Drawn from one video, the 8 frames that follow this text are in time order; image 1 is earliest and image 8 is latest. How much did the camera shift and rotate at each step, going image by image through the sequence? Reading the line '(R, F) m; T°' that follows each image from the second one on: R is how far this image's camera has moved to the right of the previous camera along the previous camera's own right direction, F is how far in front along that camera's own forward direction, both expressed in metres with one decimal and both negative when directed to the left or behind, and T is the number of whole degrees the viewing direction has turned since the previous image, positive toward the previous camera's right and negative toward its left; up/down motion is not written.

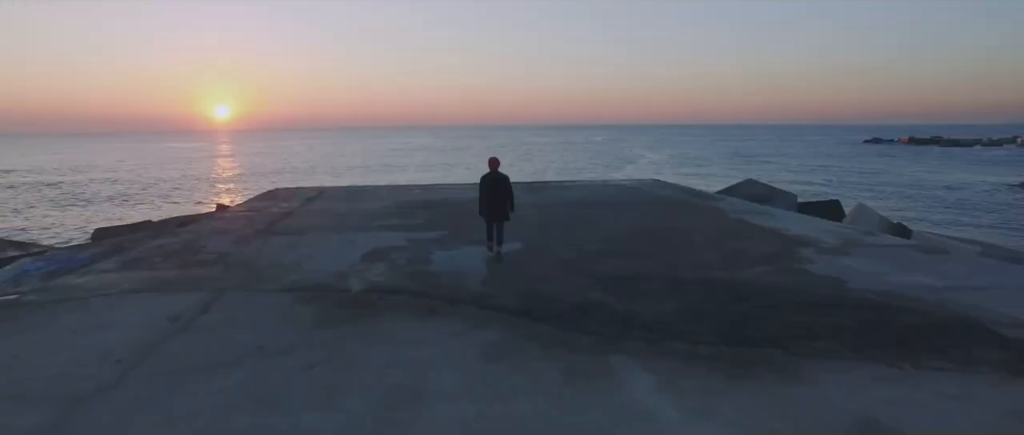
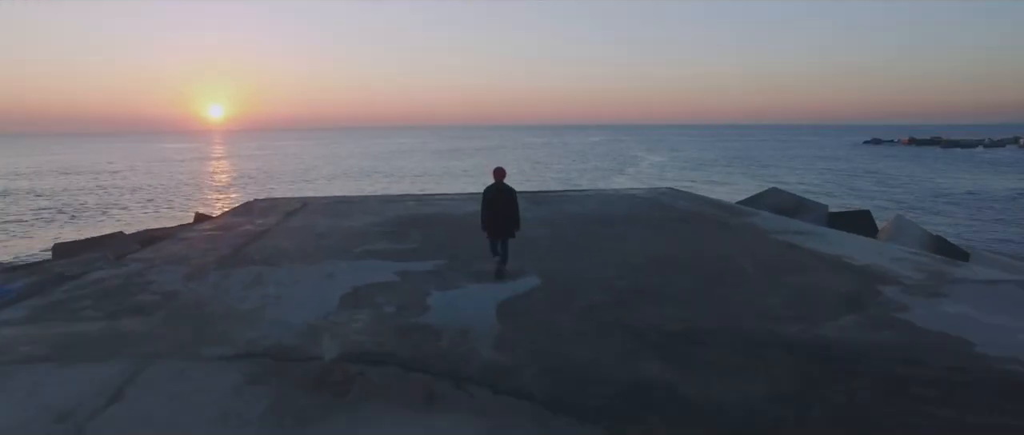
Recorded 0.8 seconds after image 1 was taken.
(-0.2, +1.3) m; 0°
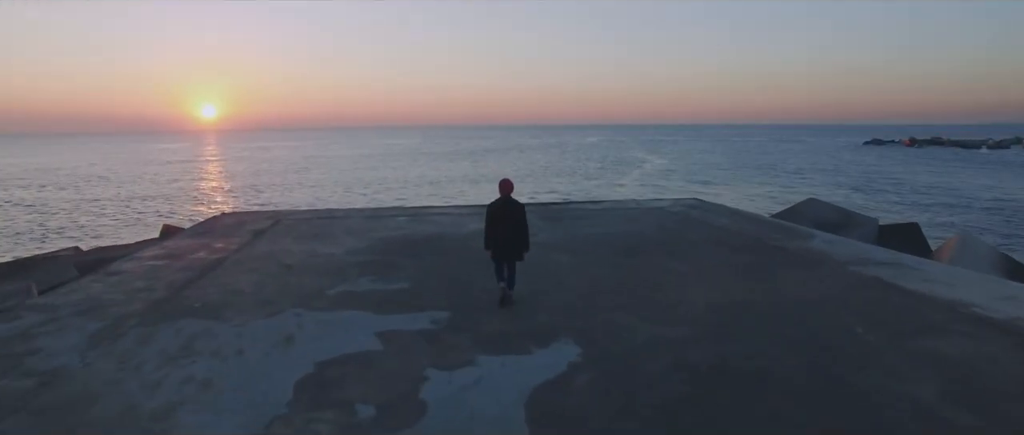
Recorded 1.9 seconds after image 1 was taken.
(-0.3, +1.7) m; 0°
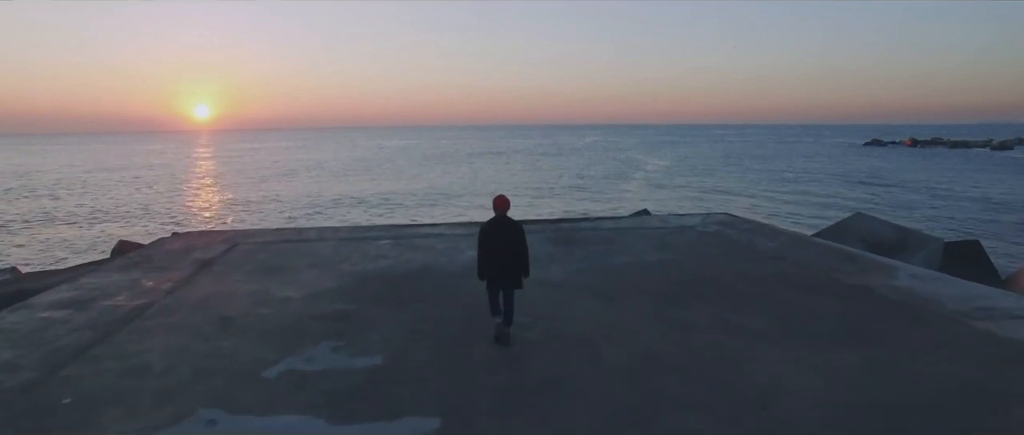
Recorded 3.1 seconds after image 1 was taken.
(-0.1, +1.8) m; 0°
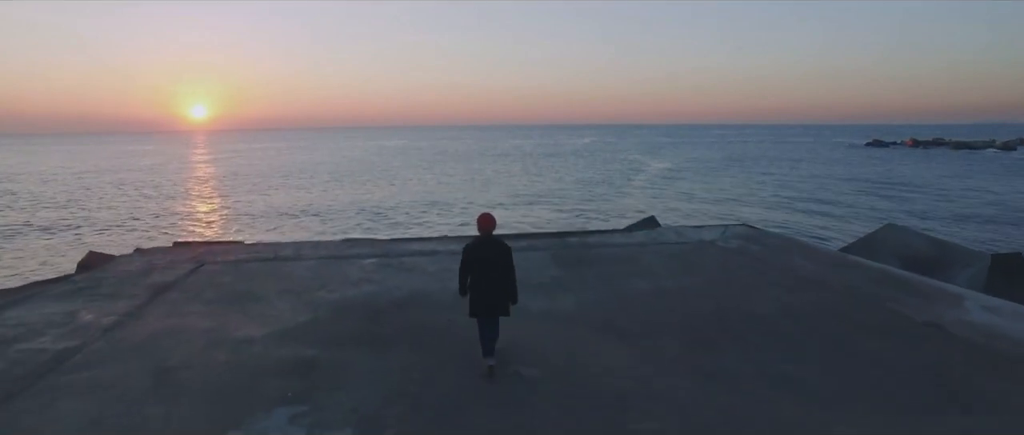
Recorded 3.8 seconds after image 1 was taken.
(0.0, +1.0) m; 0°
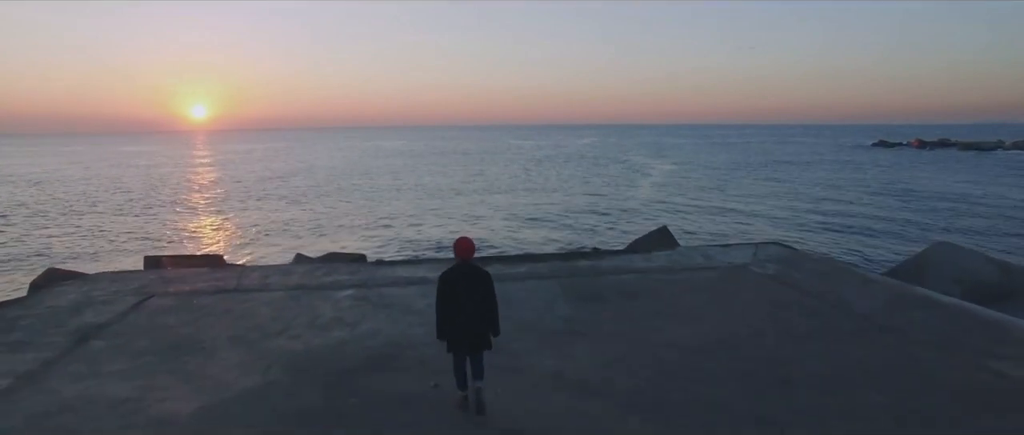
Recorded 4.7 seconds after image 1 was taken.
(0.0, +1.2) m; 0°
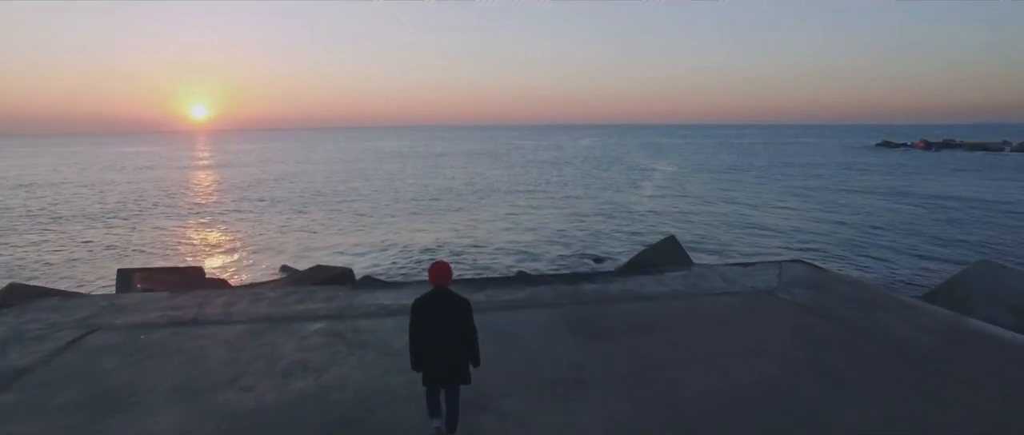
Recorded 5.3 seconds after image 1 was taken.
(0.0, +0.9) m; 0°
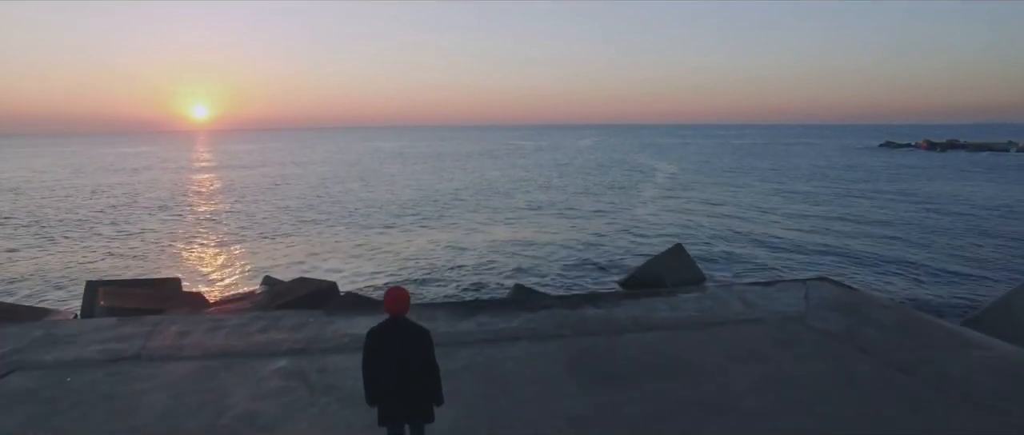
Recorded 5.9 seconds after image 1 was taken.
(+0.1, +0.8) m; 0°
